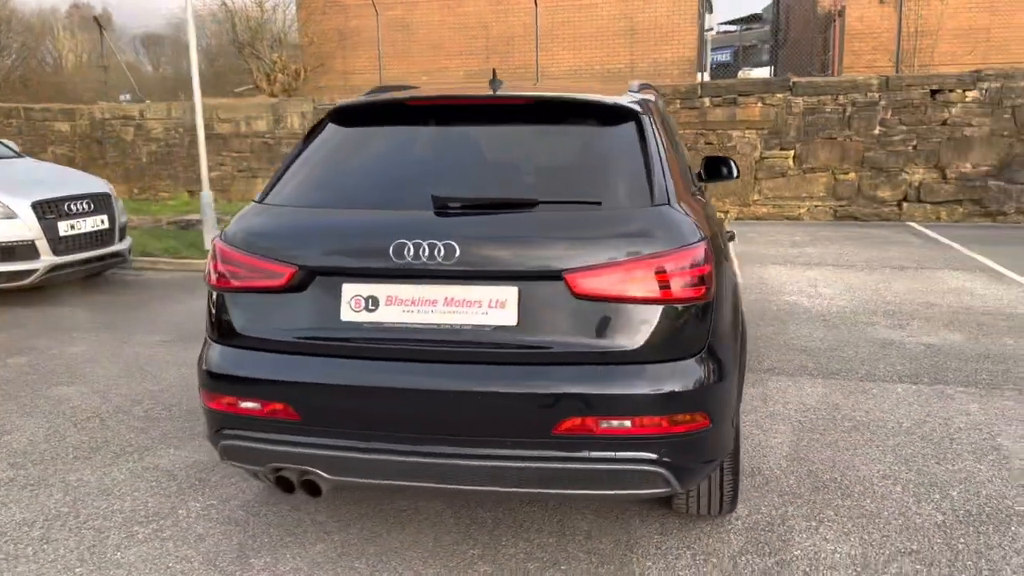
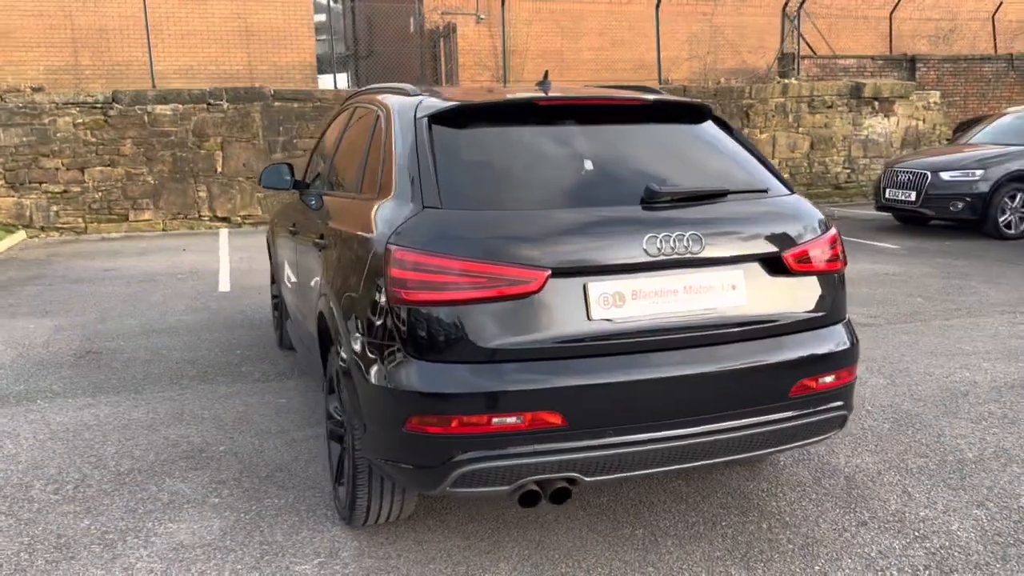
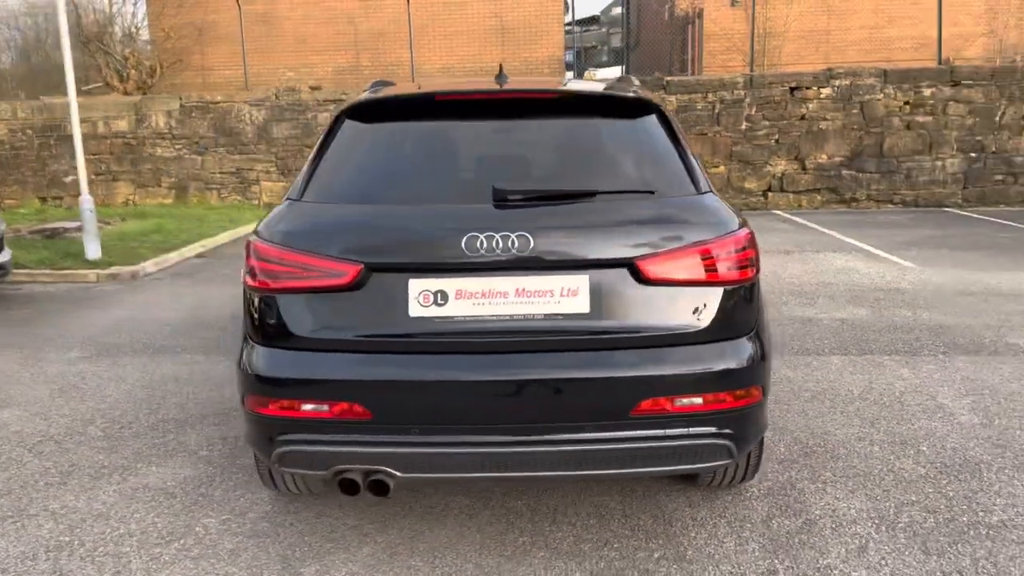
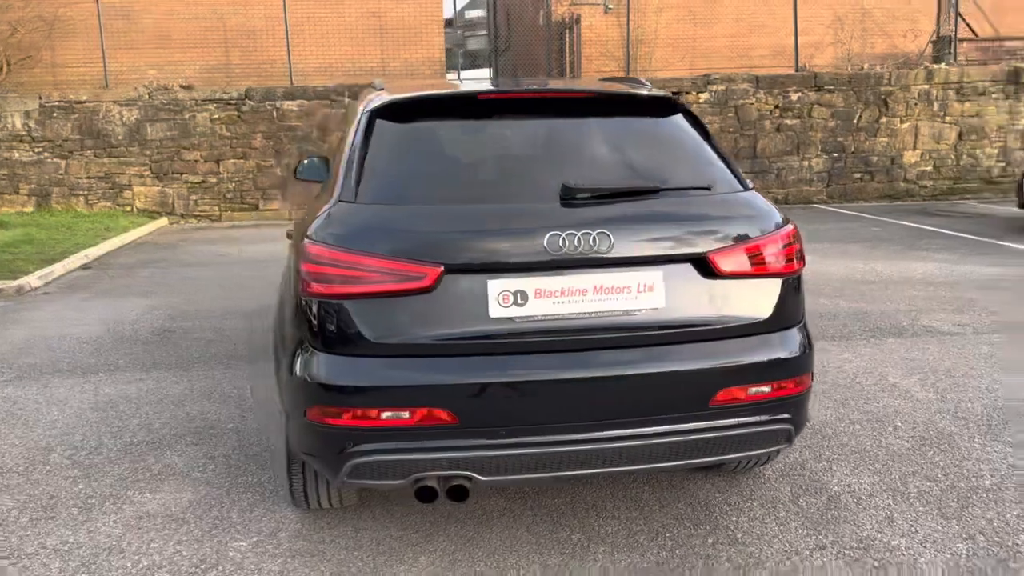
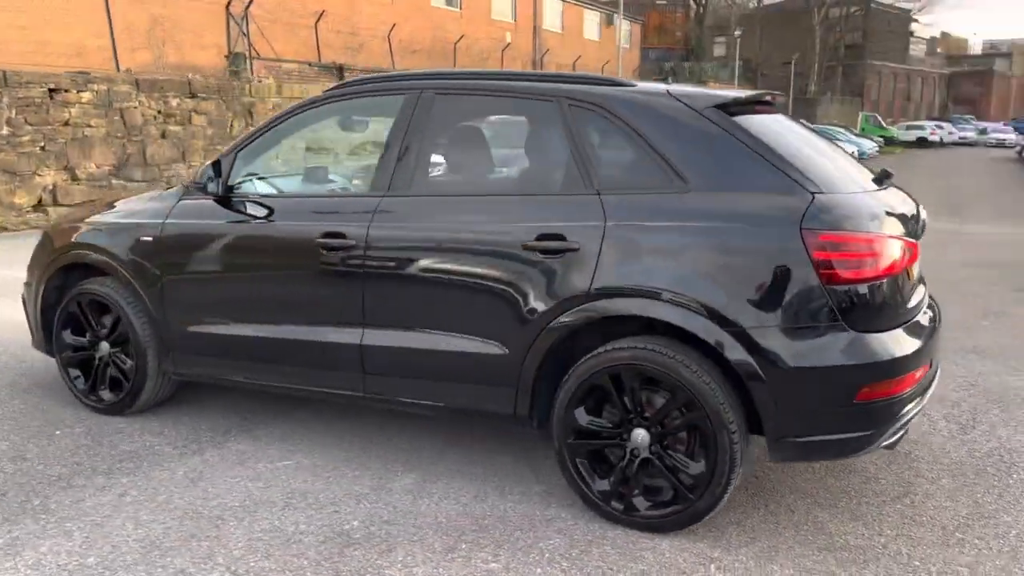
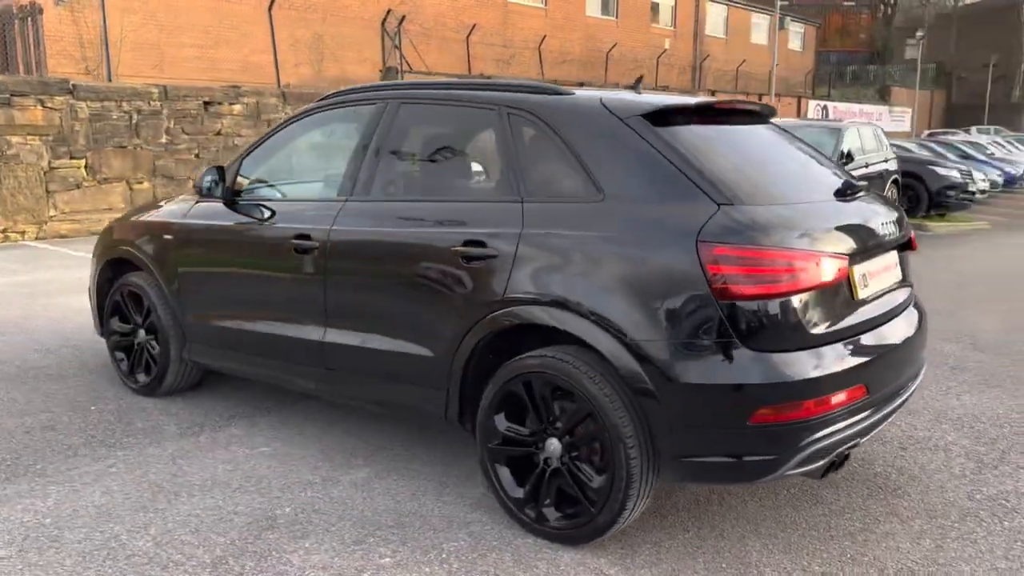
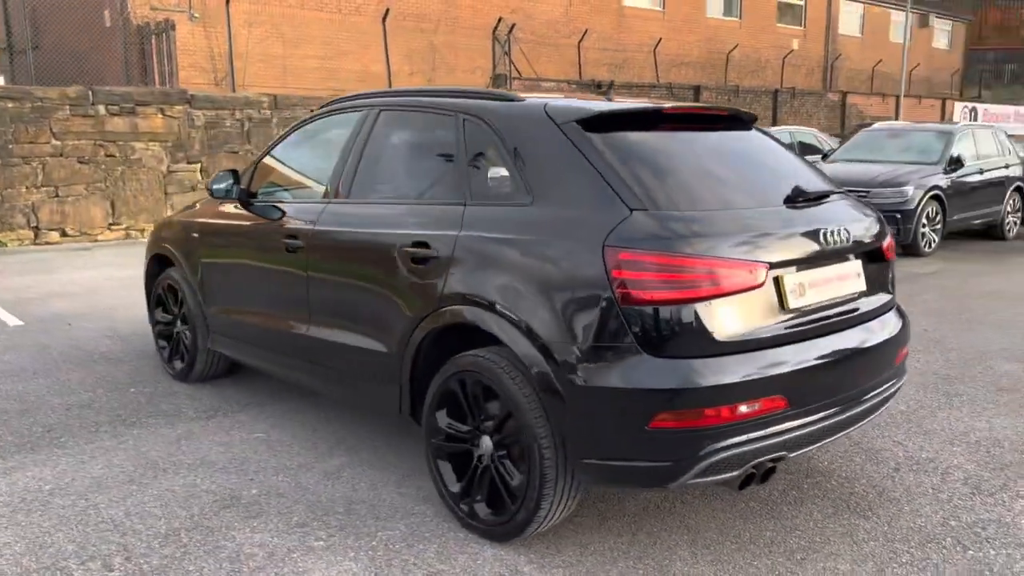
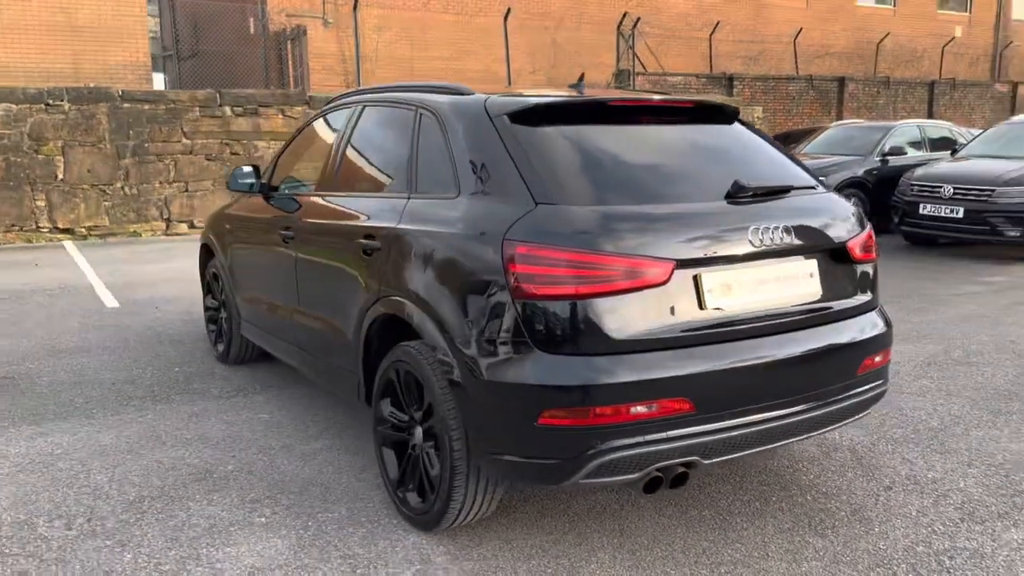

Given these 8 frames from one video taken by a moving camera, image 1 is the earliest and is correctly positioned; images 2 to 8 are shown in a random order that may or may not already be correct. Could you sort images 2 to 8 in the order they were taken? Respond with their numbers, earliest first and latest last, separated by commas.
3, 4, 2, 8, 7, 6, 5
